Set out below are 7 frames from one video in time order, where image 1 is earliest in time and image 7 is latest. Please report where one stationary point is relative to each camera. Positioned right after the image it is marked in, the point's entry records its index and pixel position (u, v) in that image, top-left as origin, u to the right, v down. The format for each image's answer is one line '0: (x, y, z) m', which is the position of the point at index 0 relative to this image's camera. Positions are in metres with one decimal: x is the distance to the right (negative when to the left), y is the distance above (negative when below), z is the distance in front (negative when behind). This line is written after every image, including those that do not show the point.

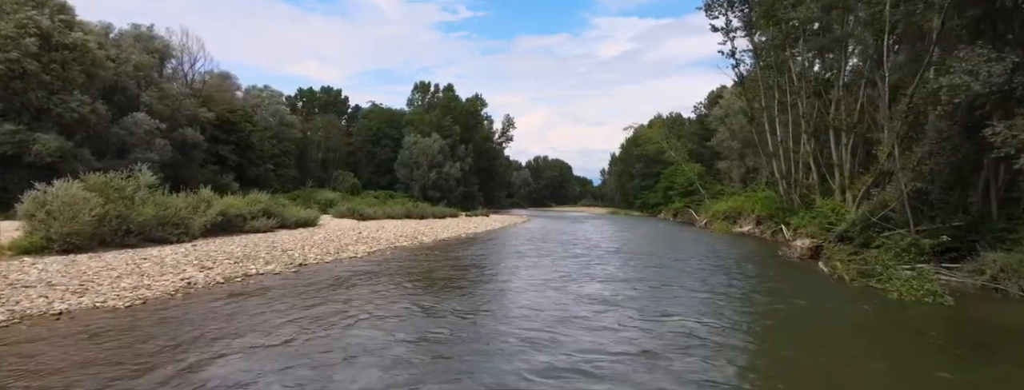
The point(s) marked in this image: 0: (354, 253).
0: (-4.0, -1.5, +14.0) m
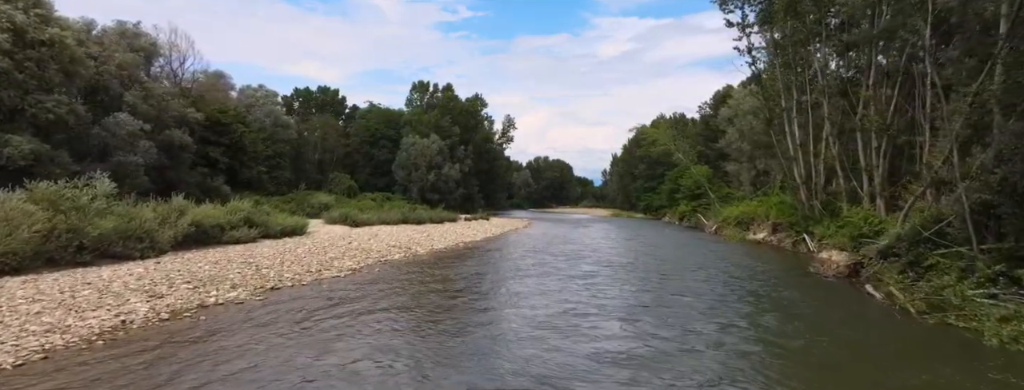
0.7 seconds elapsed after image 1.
0: (-3.9, -1.8, +12.5) m
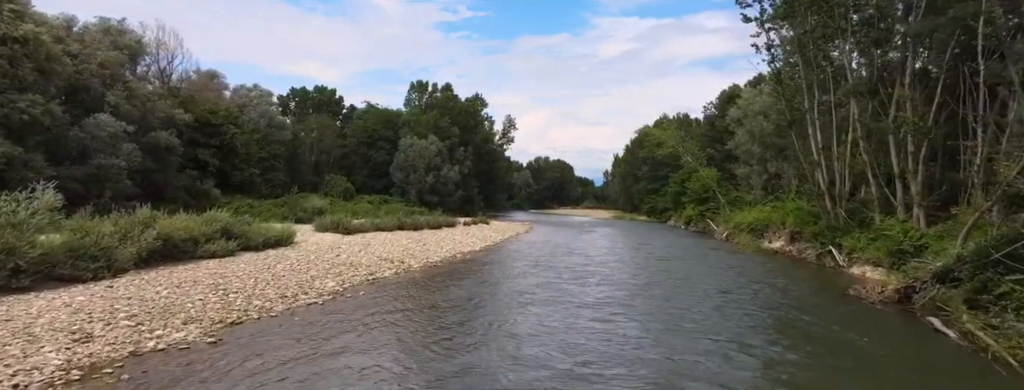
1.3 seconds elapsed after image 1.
0: (-3.9, -2.0, +11.0) m
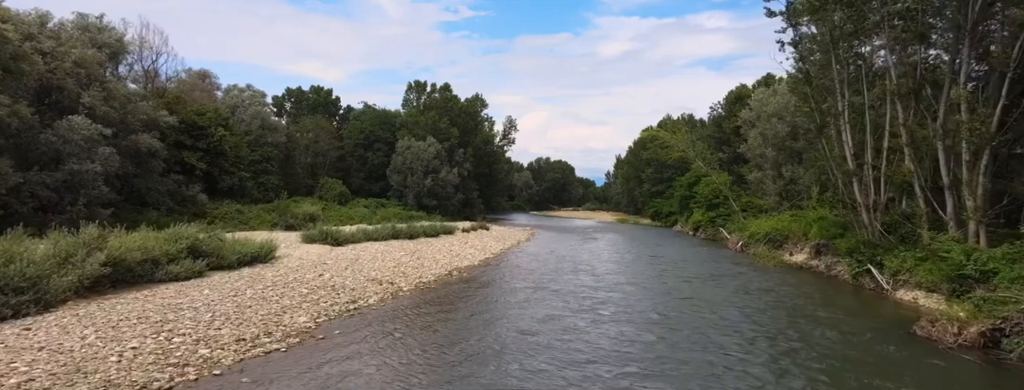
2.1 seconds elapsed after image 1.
0: (-3.9, -2.4, +9.2) m
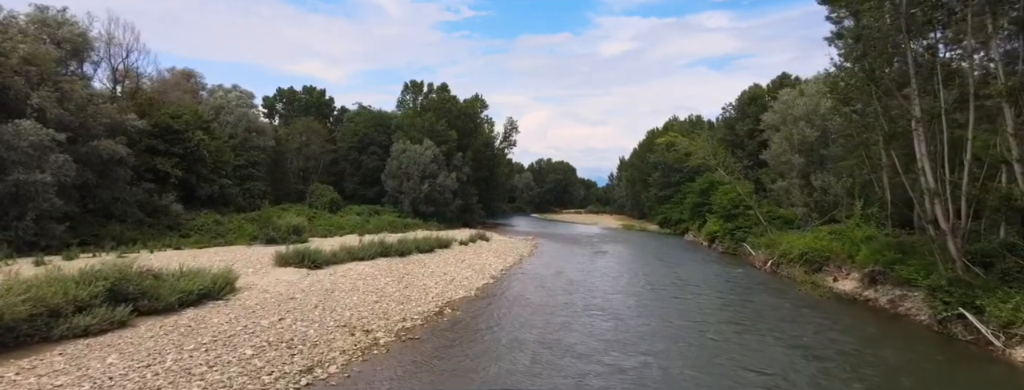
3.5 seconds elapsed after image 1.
0: (-3.8, -3.0, +6.1) m
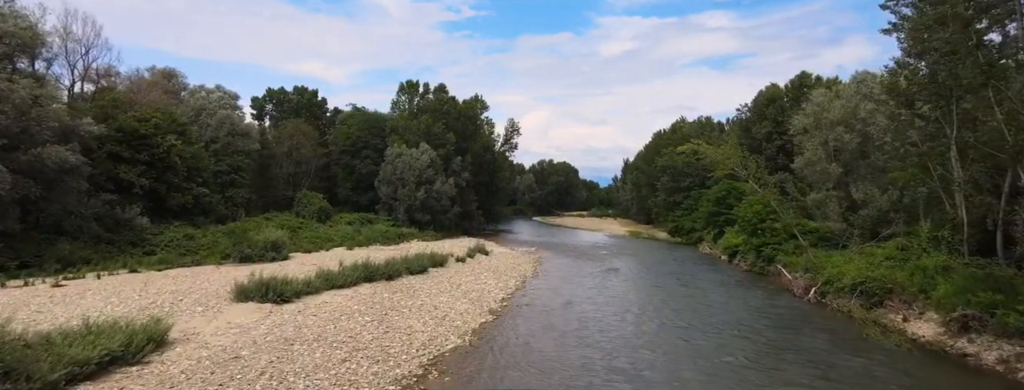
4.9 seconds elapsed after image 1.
0: (-3.7, -3.7, +2.5) m
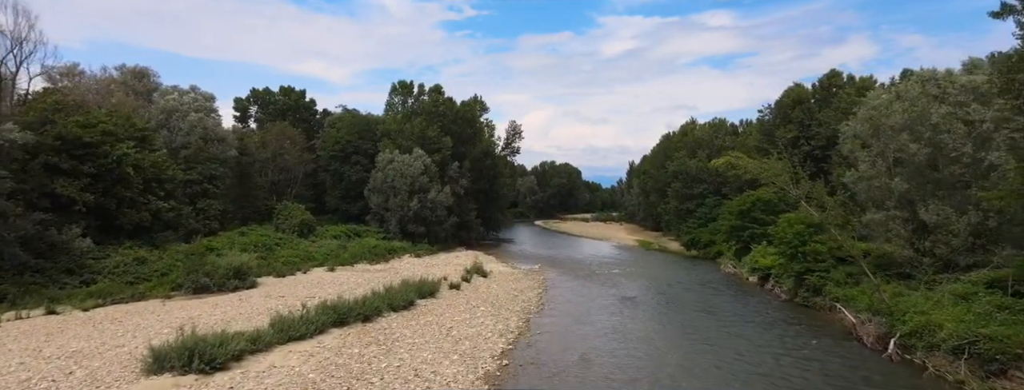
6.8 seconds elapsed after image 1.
0: (-3.6, -4.6, -2.0) m
